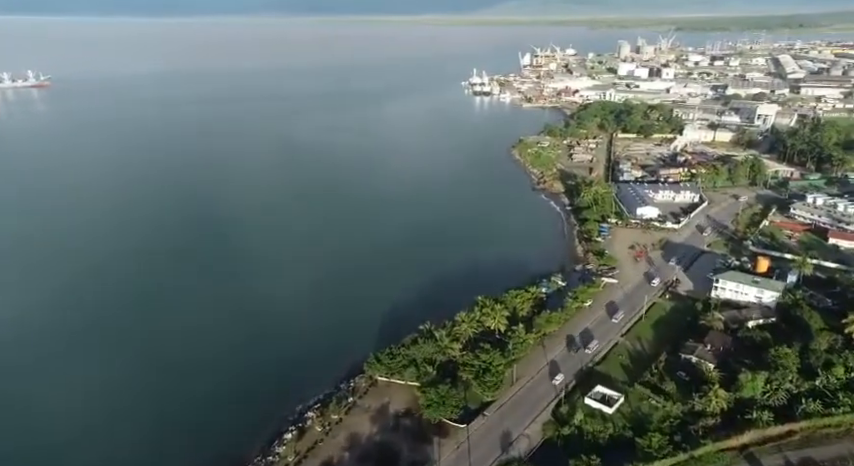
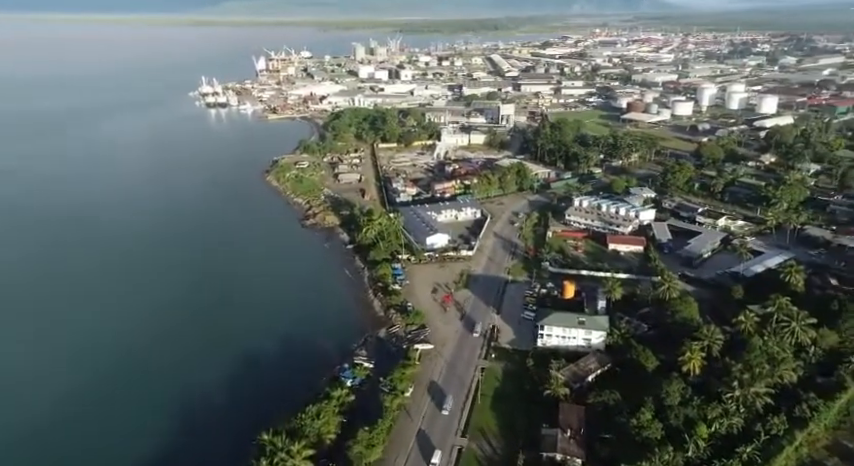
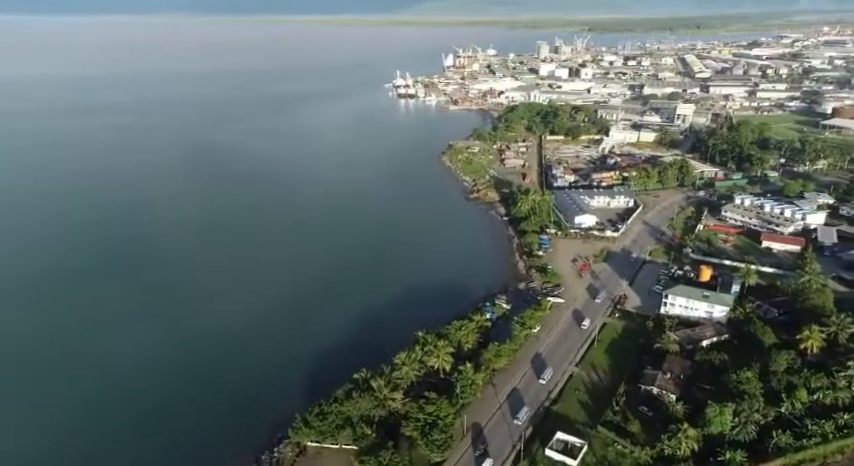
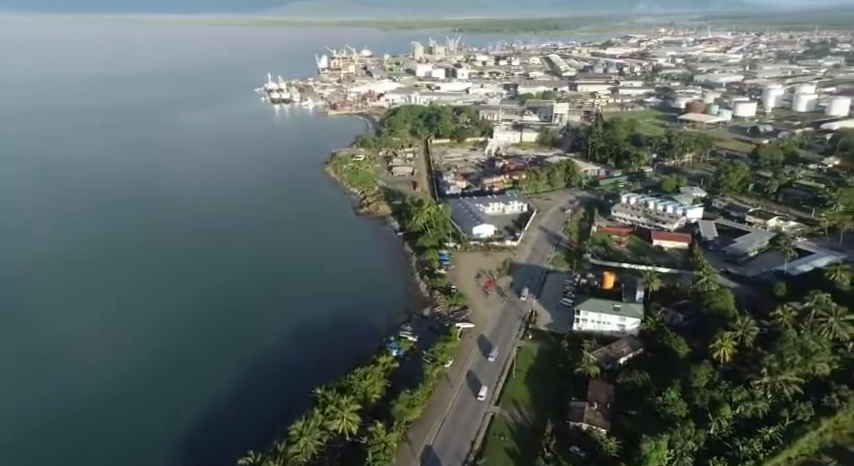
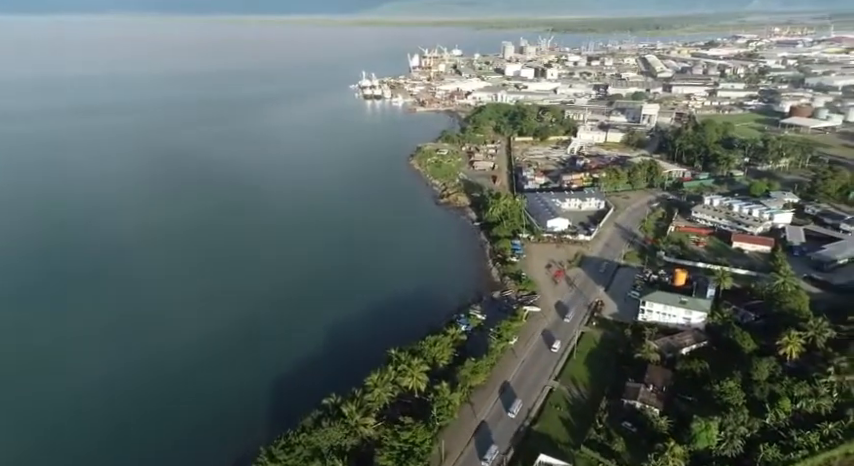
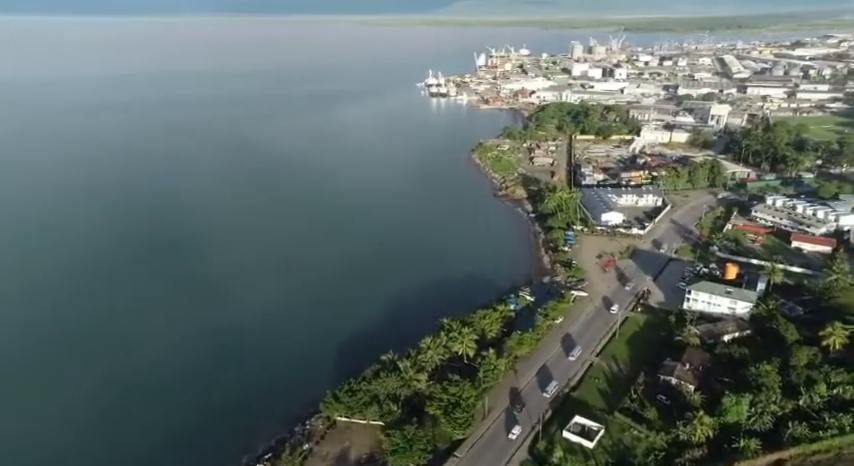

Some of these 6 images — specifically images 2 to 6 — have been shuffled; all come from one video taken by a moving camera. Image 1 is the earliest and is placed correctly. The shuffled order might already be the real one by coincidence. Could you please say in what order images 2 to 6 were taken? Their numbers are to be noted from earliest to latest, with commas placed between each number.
6, 3, 5, 4, 2
